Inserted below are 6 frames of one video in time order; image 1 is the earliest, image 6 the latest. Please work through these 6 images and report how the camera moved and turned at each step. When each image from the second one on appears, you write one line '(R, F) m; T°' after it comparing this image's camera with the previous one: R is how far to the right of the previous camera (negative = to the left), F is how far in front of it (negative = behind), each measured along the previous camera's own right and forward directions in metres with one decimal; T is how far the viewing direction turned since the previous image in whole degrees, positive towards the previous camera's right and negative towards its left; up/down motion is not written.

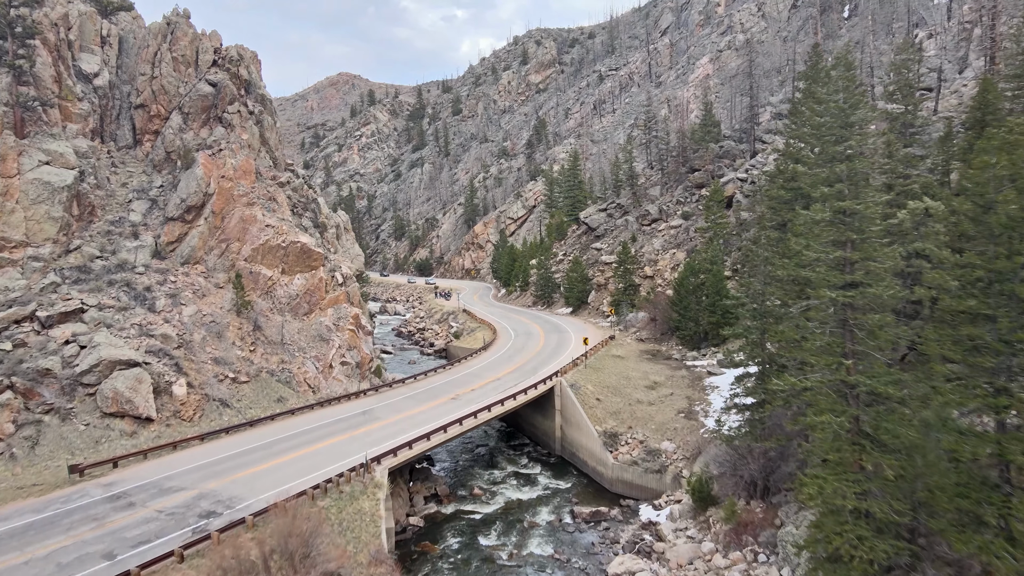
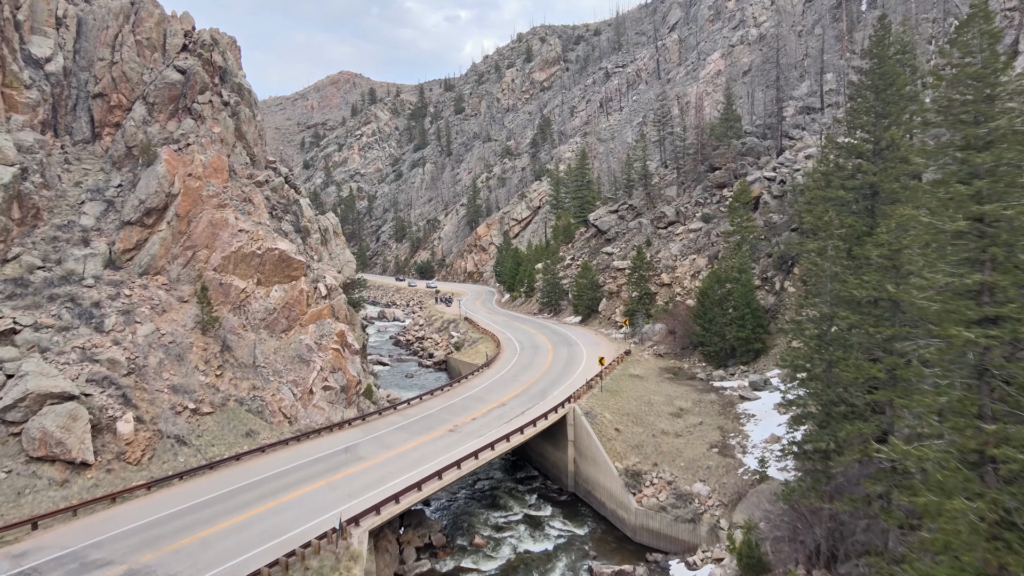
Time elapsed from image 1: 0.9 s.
(-0.1, +3.4) m; 0°
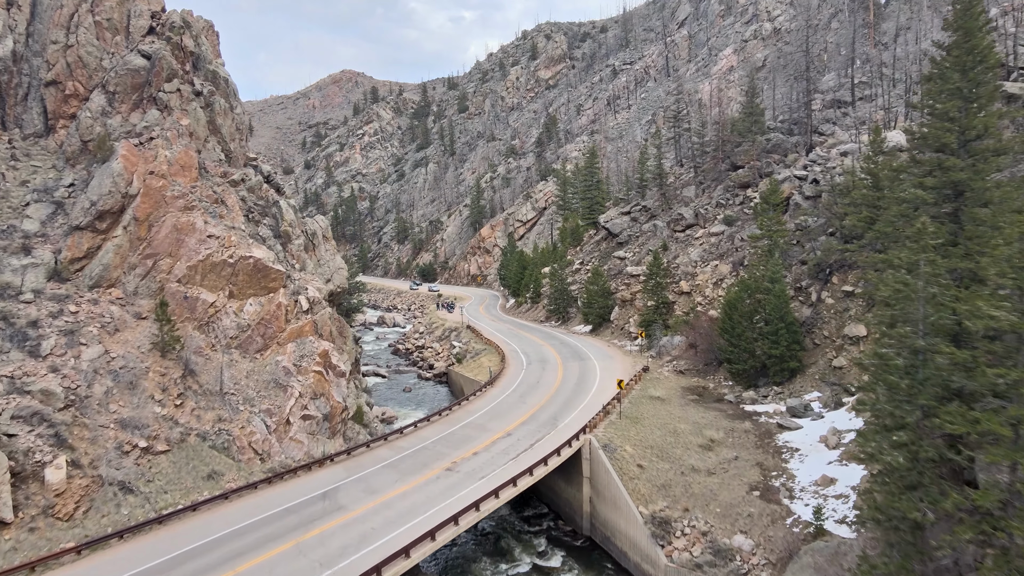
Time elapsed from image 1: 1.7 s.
(-0.1, +3.0) m; 0°
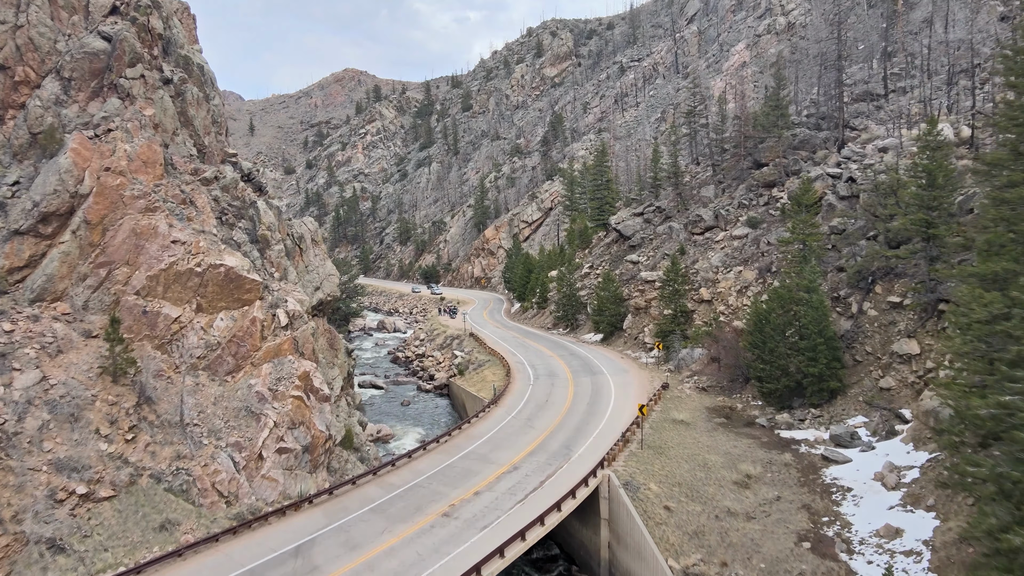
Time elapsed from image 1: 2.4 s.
(-0.1, +2.7) m; 0°
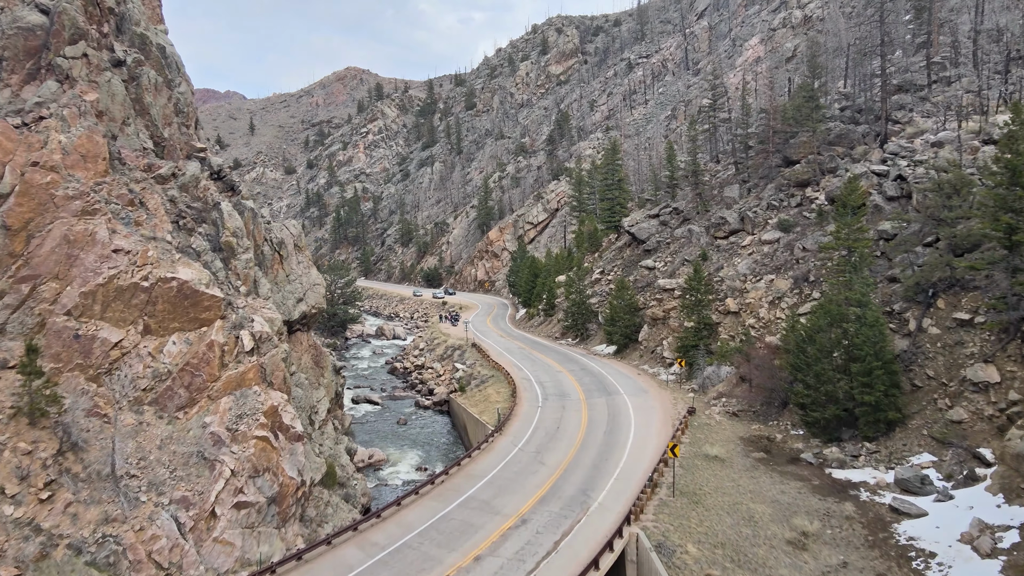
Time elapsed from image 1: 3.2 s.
(-0.1, +3.1) m; 0°
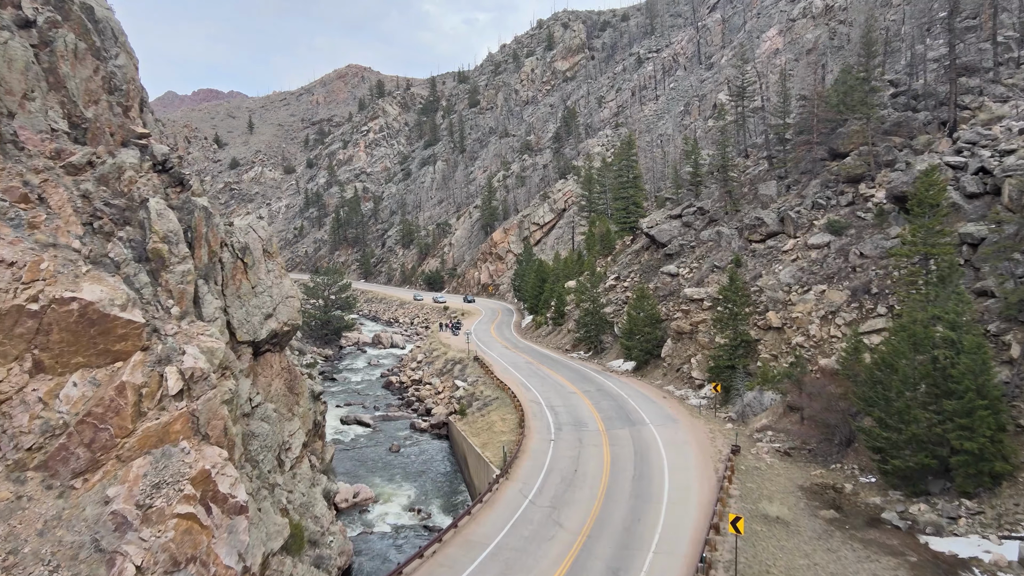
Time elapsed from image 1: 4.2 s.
(-0.1, +4.0) m; 0°
